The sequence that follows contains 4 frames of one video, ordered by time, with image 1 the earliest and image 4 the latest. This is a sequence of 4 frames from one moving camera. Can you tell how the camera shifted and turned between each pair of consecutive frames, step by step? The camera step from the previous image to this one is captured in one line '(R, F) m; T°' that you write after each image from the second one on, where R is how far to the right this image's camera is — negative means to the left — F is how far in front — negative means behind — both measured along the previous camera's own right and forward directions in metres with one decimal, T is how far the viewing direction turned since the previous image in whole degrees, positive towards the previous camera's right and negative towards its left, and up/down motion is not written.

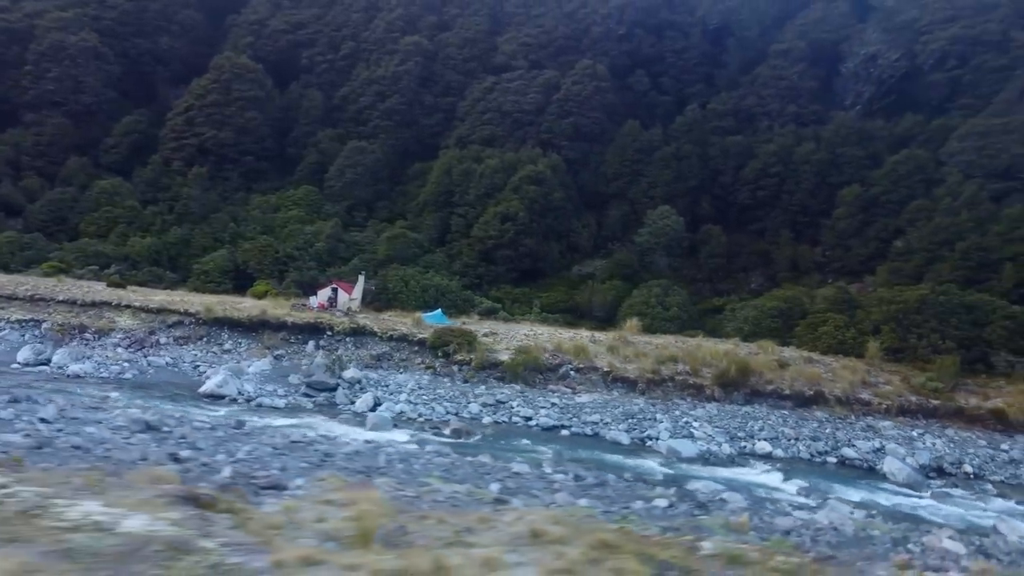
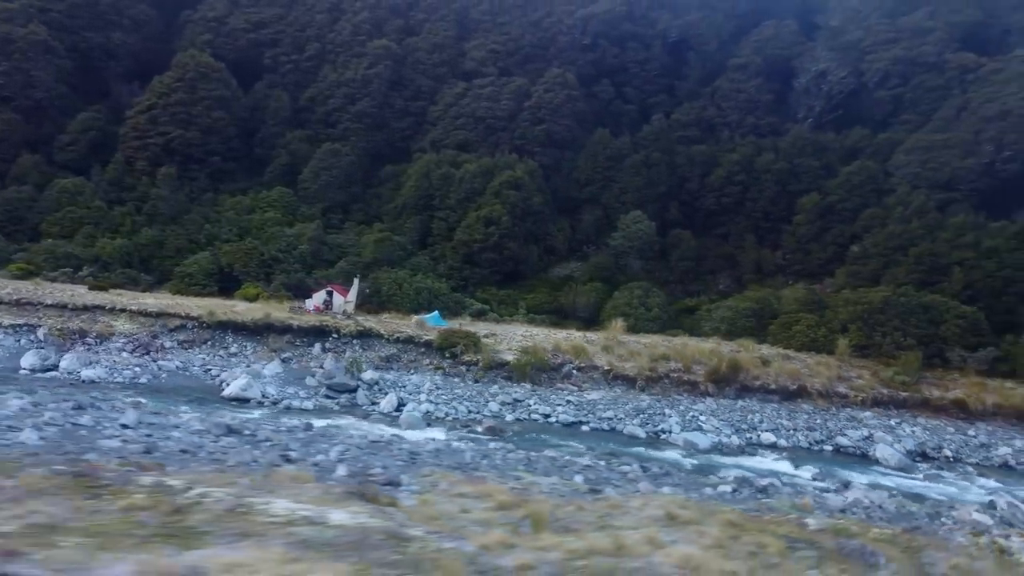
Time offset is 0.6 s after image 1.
(-2.0, -0.7) m; +6°
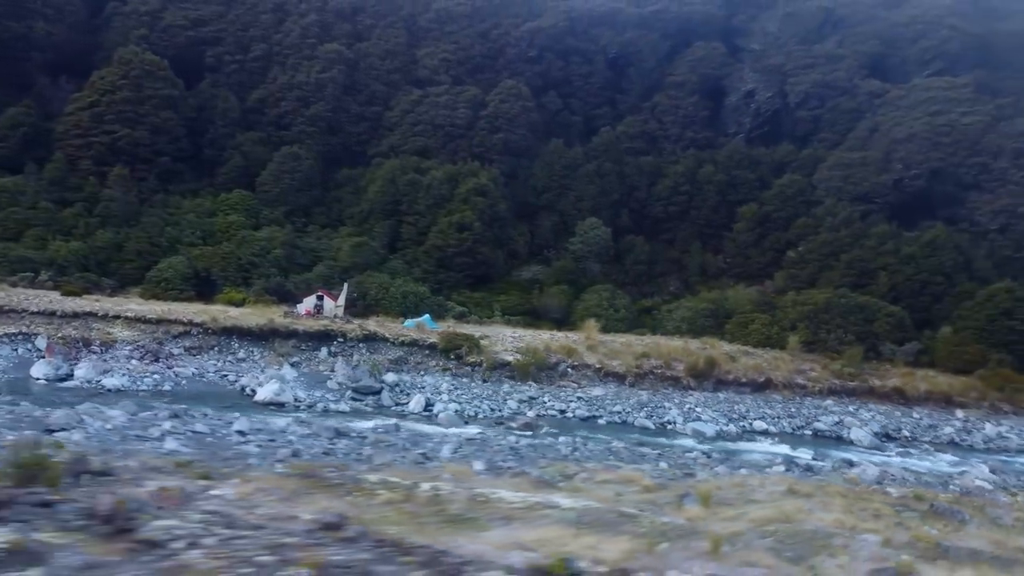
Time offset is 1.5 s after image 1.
(-3.1, -1.1) m; +9°
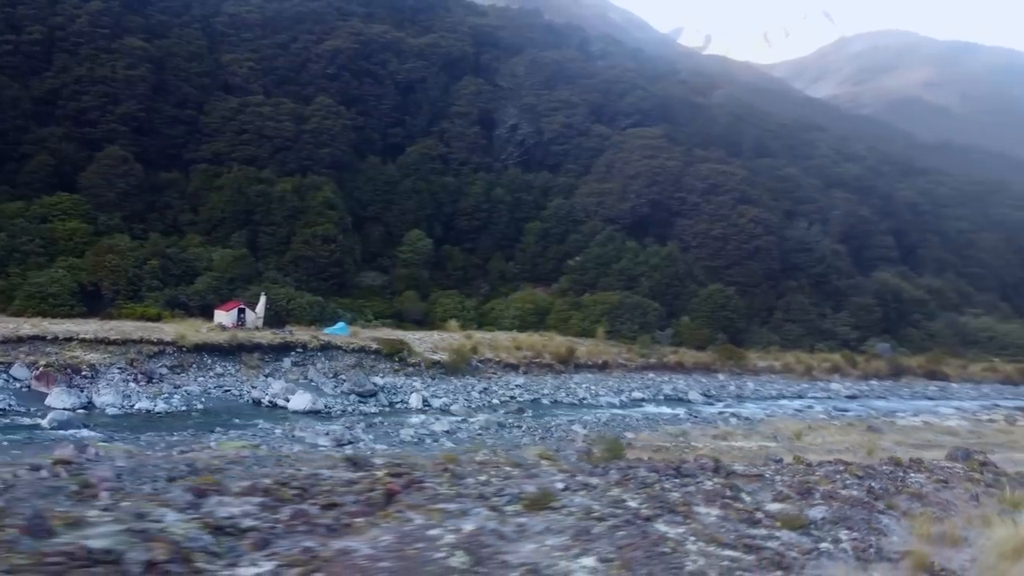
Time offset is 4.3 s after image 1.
(-9.8, -1.9) m; +30°
